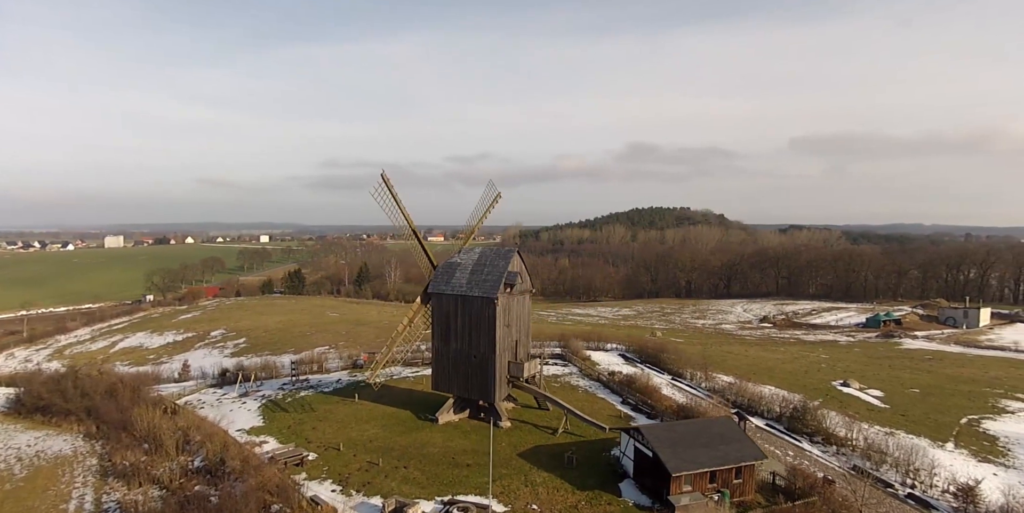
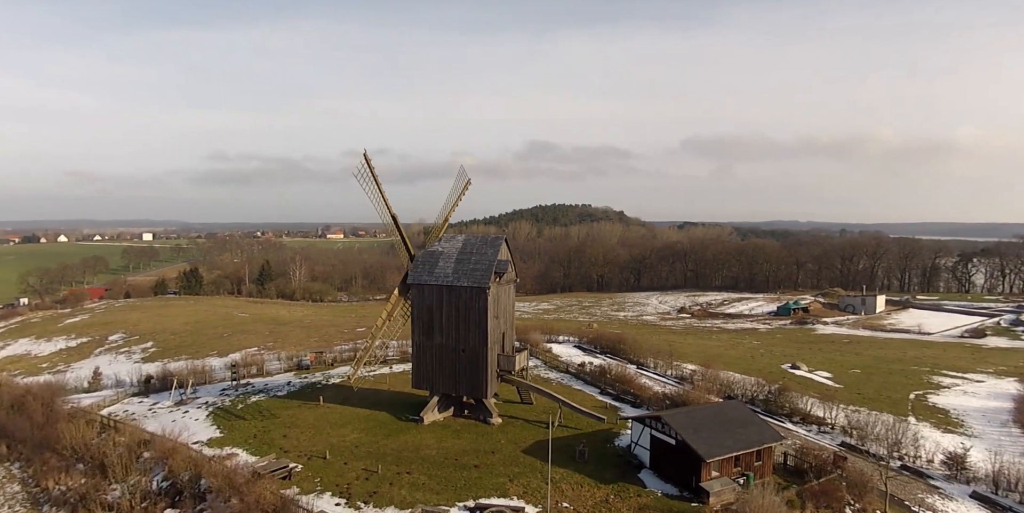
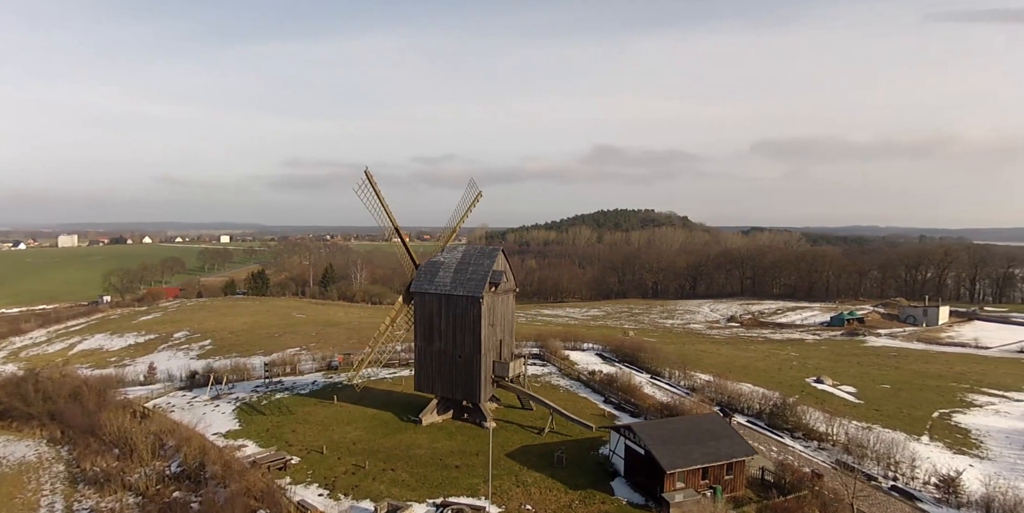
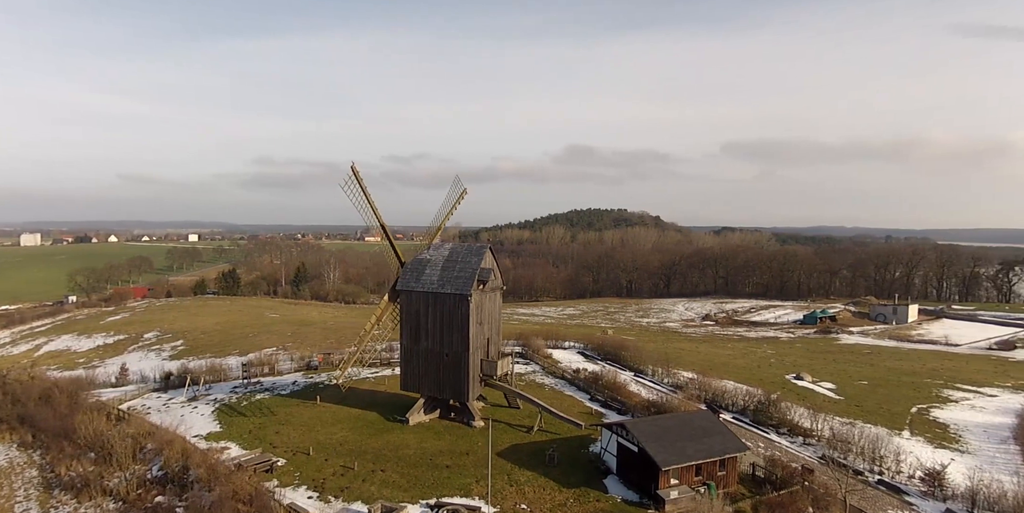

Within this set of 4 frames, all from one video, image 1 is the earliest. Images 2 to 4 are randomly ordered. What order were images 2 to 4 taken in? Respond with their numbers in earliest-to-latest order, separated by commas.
3, 4, 2
